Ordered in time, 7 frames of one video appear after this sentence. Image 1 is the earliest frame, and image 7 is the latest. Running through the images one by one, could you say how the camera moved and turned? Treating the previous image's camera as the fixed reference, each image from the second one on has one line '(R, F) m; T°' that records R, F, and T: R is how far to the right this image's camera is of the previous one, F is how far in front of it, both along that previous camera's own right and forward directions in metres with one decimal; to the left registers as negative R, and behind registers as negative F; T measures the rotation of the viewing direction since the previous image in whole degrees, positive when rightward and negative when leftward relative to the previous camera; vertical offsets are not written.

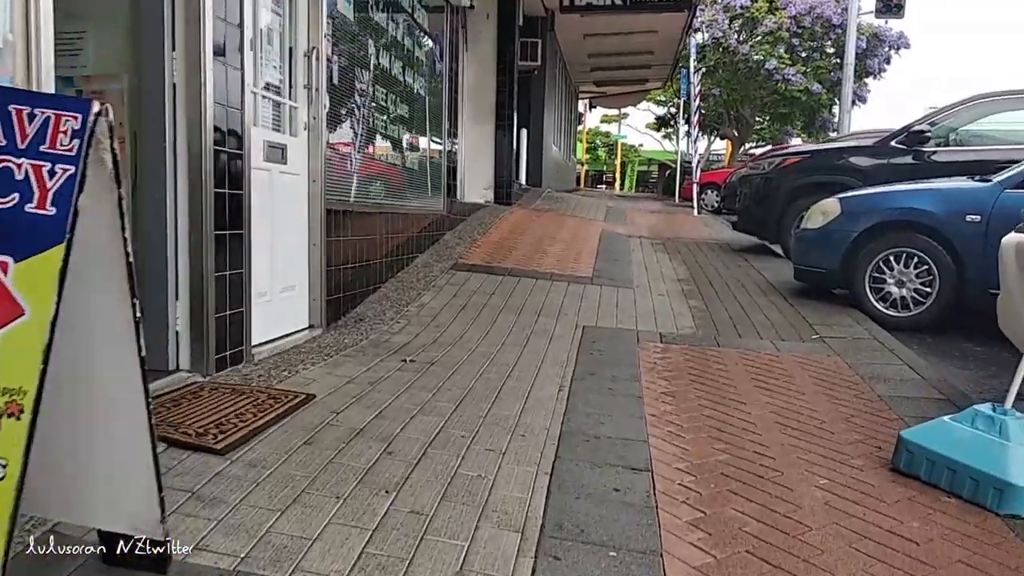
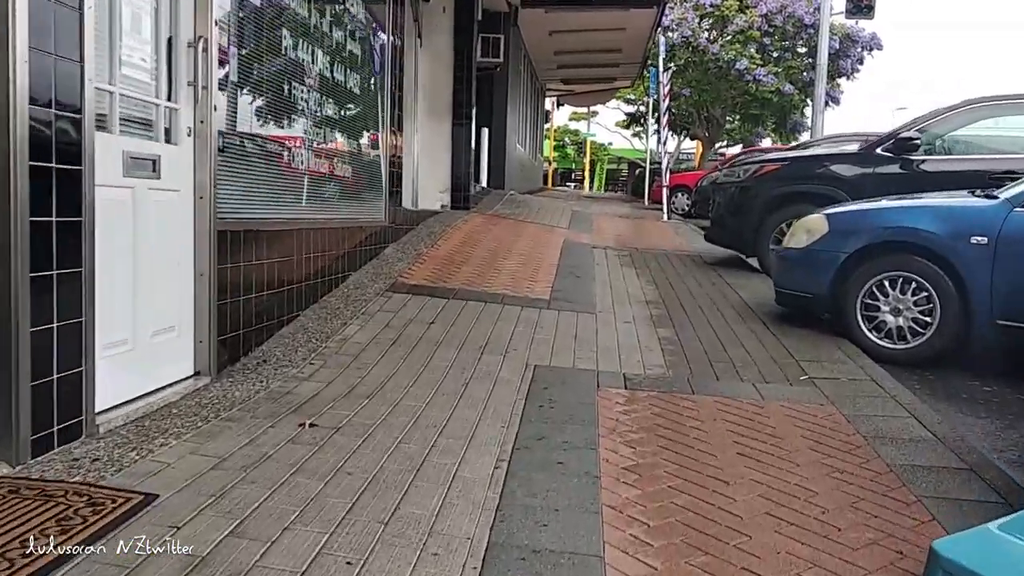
(+0.2, +0.9) m; +2°
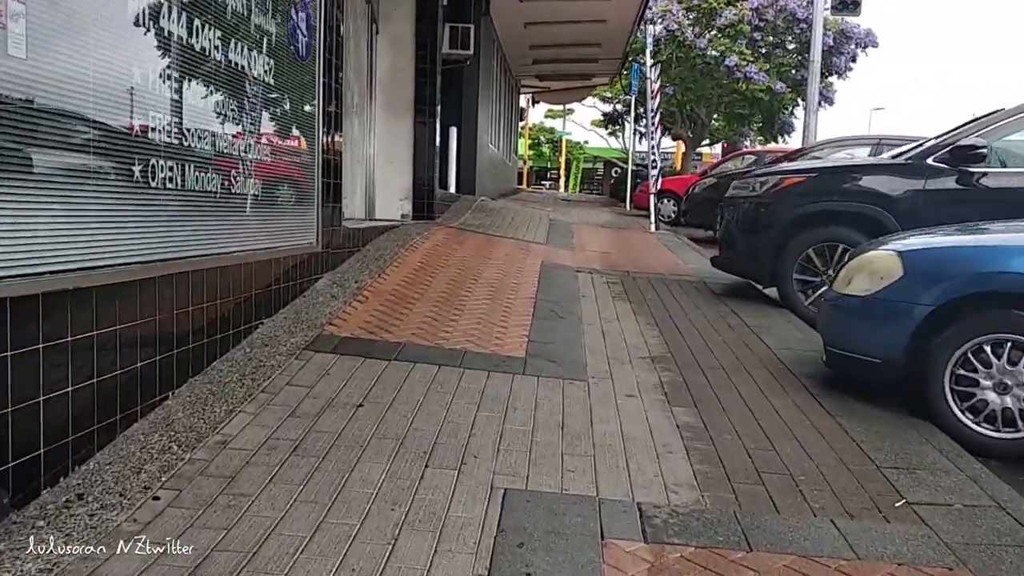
(+0.1, +1.7) m; +1°
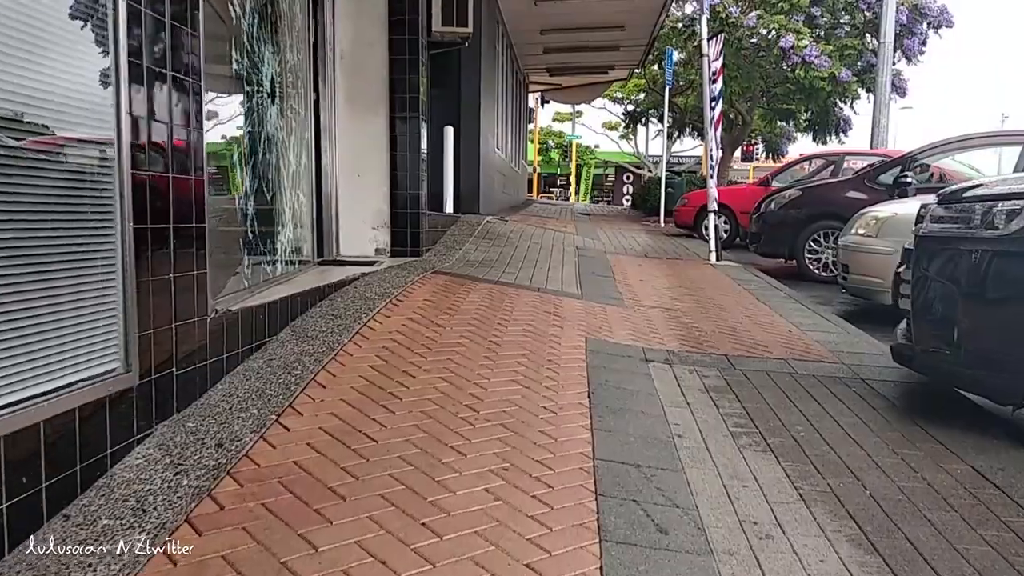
(-0.1, +3.6) m; 0°
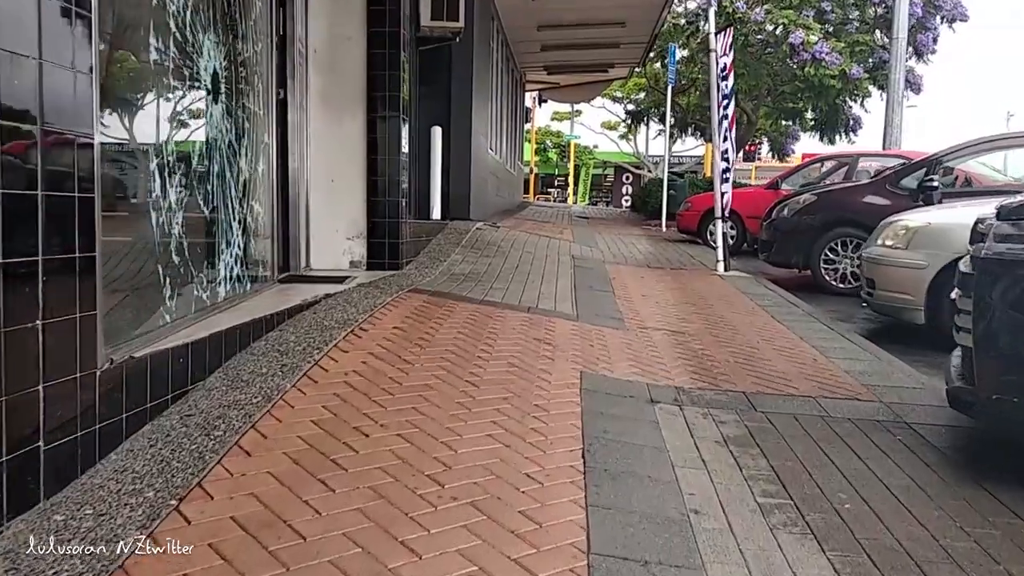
(+0.1, +0.8) m; 0°
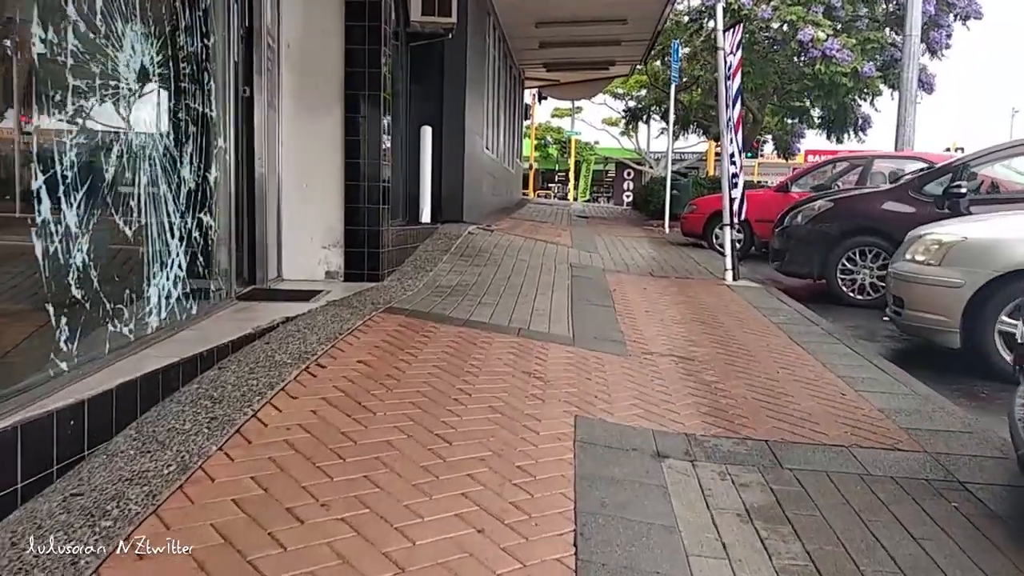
(+0.1, +0.7) m; 0°
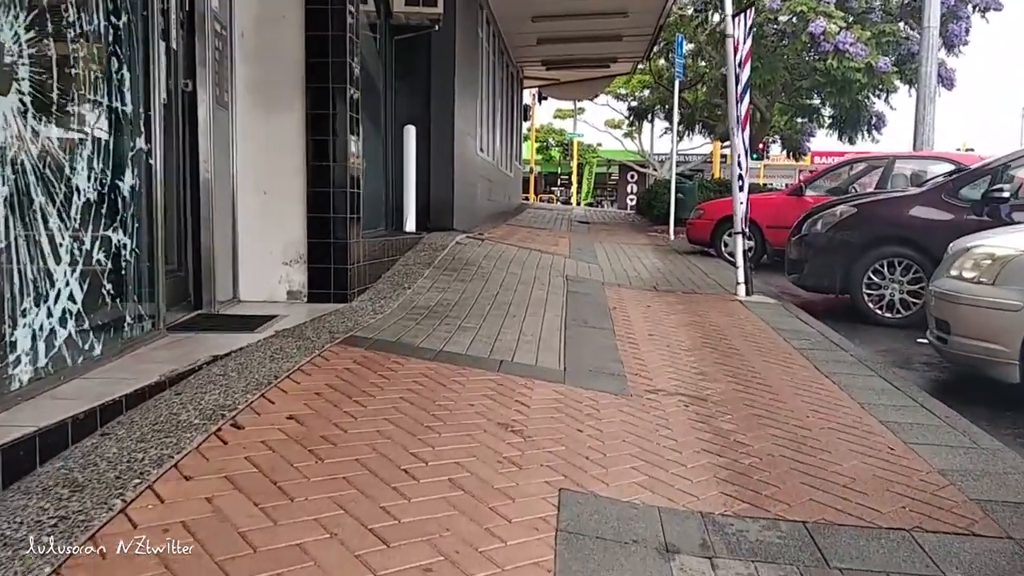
(+0.1, +0.9) m; 0°
